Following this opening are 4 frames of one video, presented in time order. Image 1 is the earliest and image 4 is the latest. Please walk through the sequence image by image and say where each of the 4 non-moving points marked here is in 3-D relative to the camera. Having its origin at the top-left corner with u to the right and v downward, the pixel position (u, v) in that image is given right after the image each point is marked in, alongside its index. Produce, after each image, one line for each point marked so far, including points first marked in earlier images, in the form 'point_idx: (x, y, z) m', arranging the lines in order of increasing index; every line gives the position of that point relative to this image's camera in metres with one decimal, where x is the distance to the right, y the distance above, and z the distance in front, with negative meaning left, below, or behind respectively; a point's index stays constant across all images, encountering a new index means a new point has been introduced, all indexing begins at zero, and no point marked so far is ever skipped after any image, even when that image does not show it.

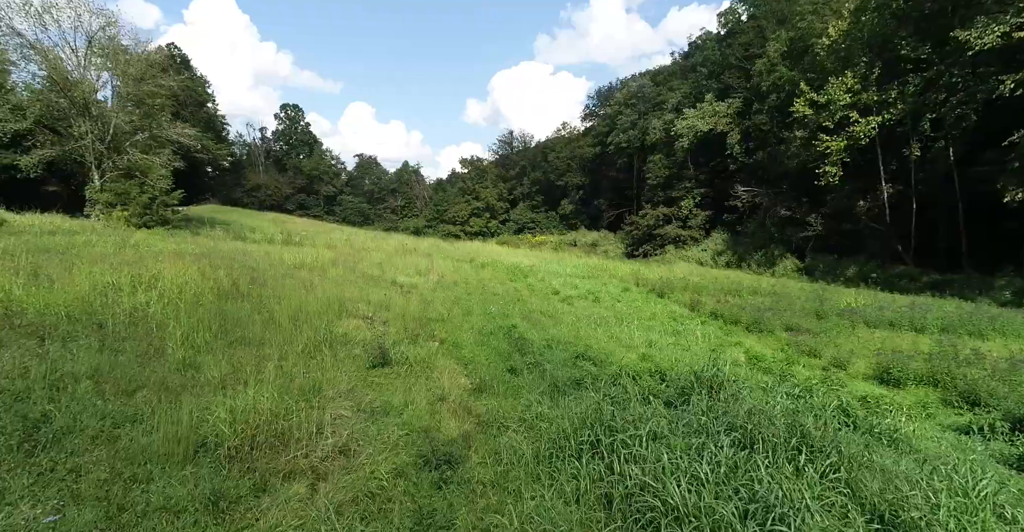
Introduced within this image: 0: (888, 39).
0: (+12.6, +7.6, +19.3) m
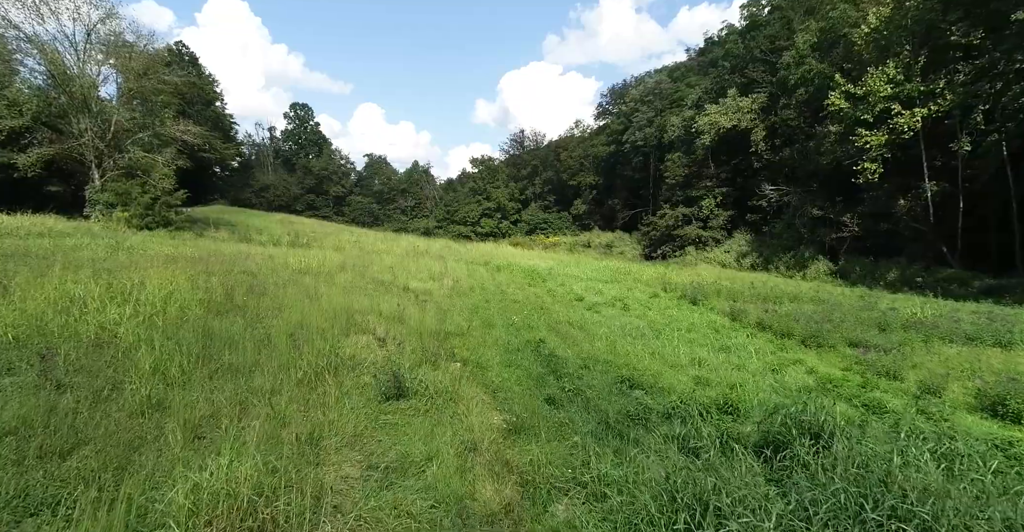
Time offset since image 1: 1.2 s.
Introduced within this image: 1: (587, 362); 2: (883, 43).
0: (+13.2, +7.5, +18.0) m
1: (+1.0, -1.3, +7.7) m
2: (+12.6, +7.6, +19.6) m
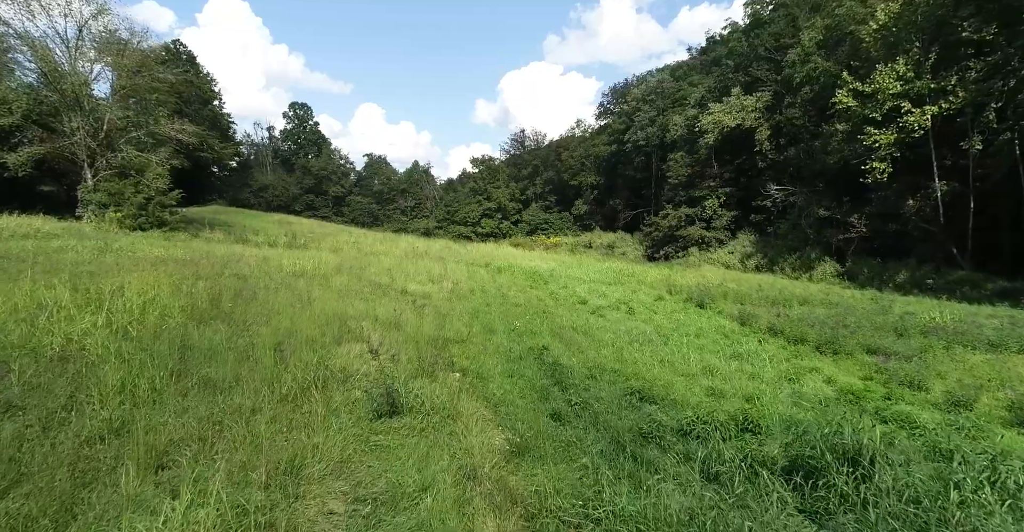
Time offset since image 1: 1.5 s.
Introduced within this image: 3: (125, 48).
0: (+13.3, +7.5, +17.6) m
1: (+1.0, -1.3, +7.3) m
2: (+12.6, +7.5, +19.2) m
3: (-13.5, +7.6, +20.0) m
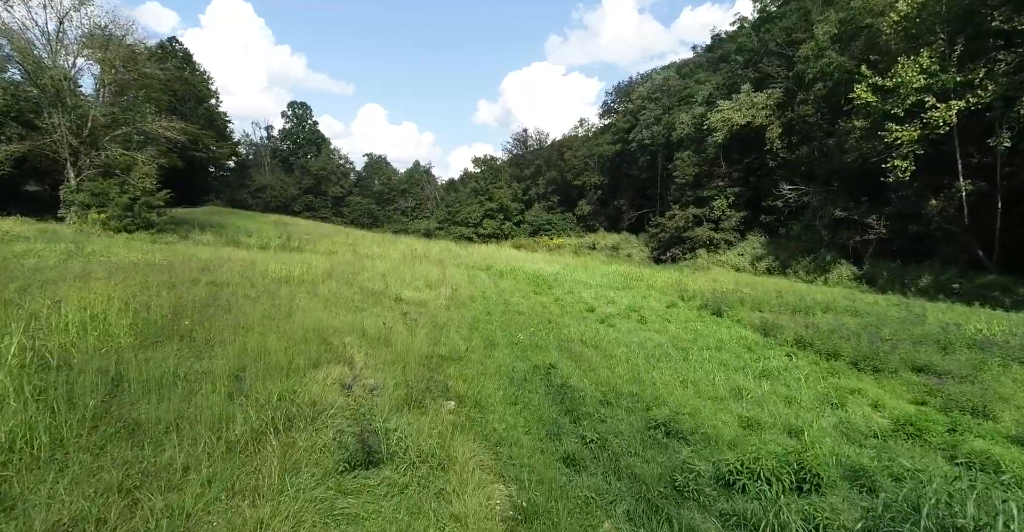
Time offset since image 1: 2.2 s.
0: (+13.3, +7.4, +16.7) m
1: (+1.1, -1.4, +6.3) m
2: (+12.7, +7.4, +18.3) m
3: (-13.4, +7.5, +19.1) m
